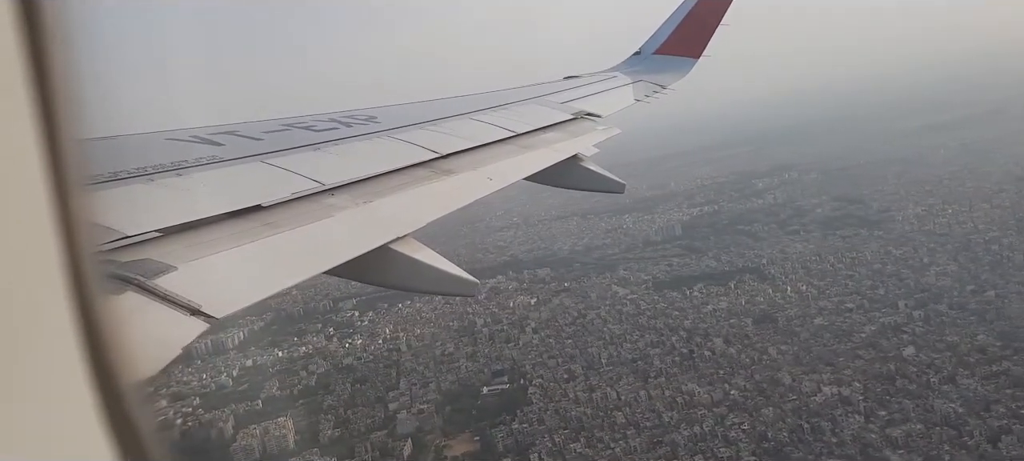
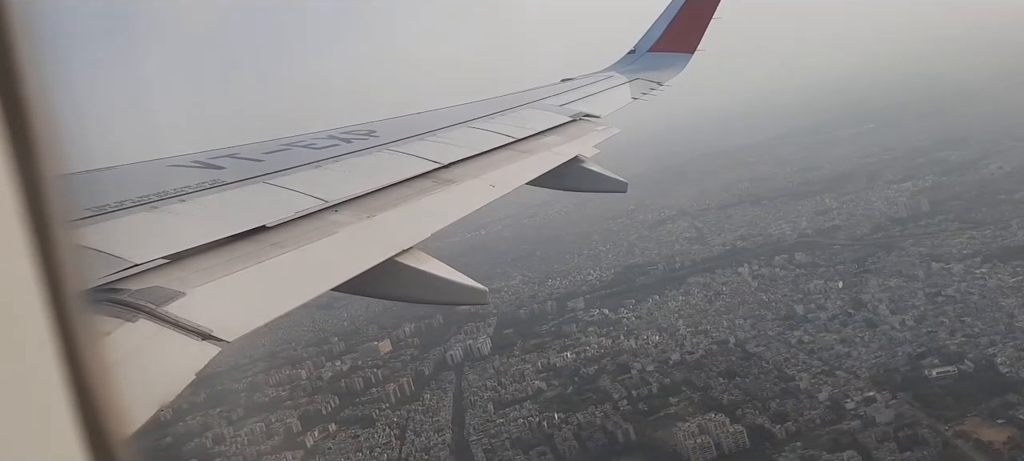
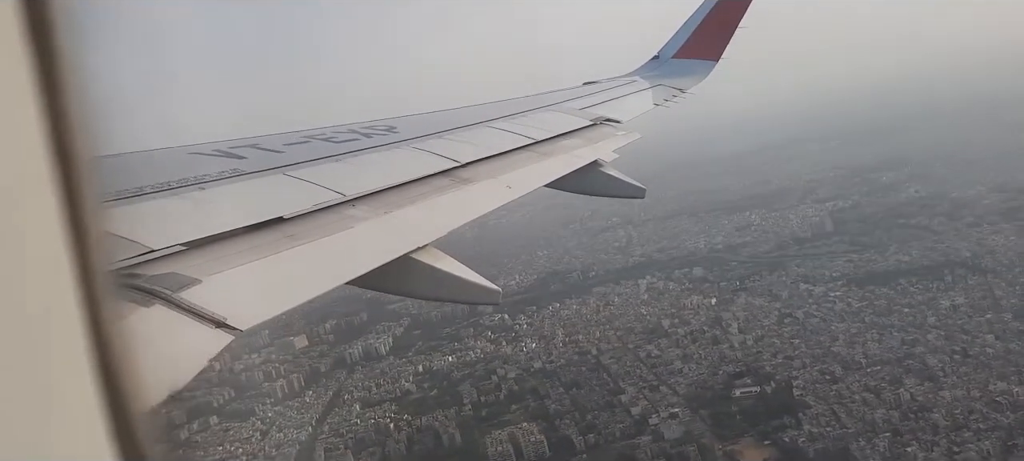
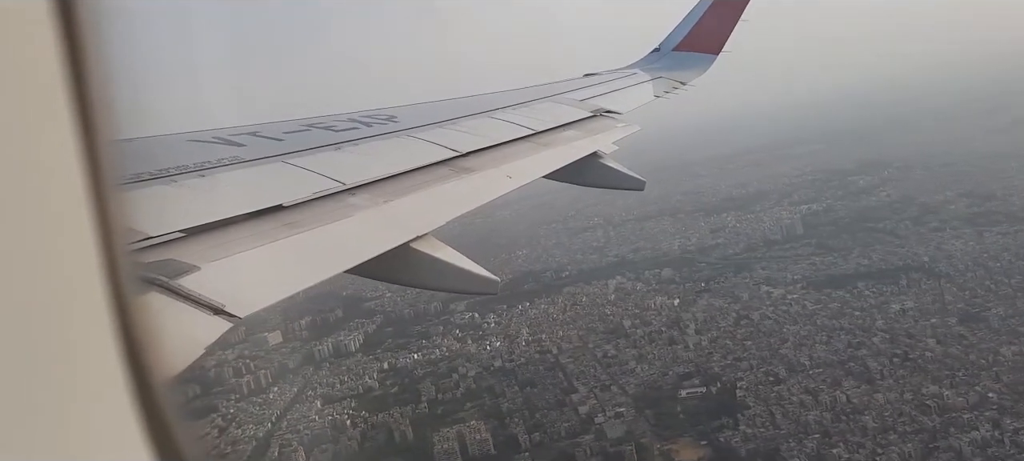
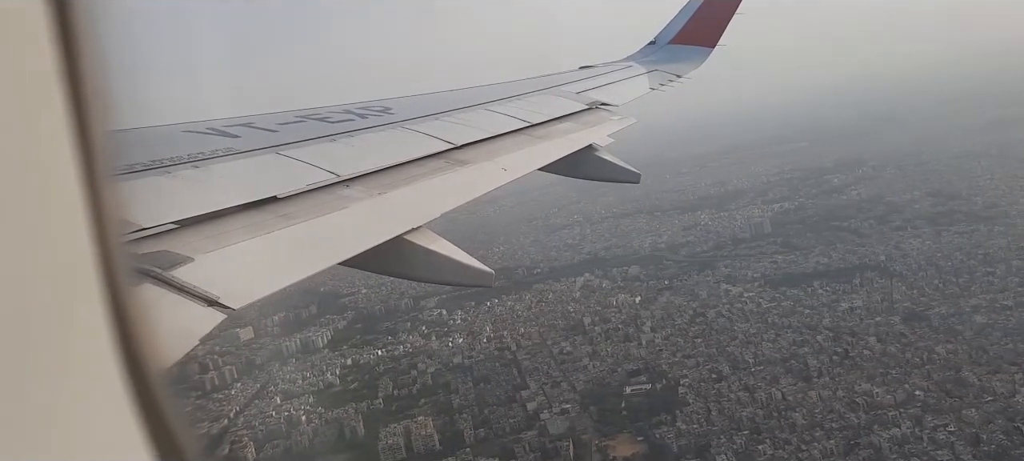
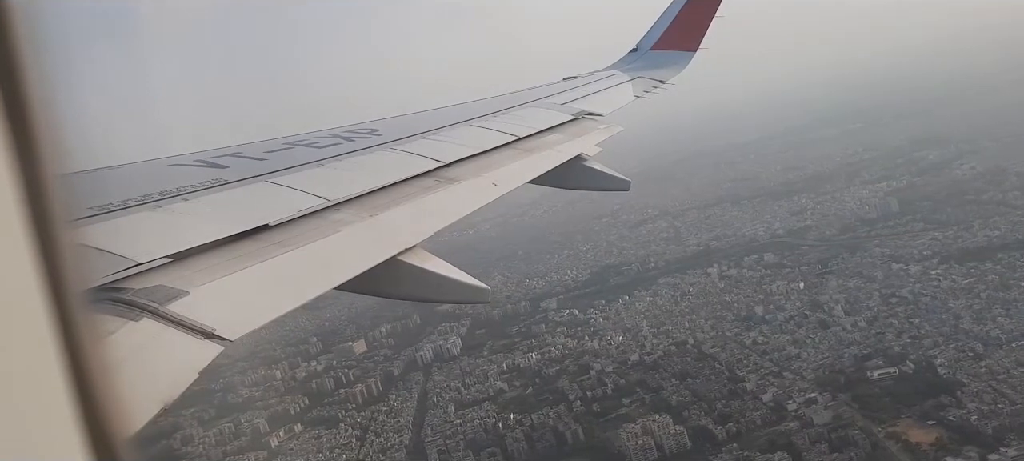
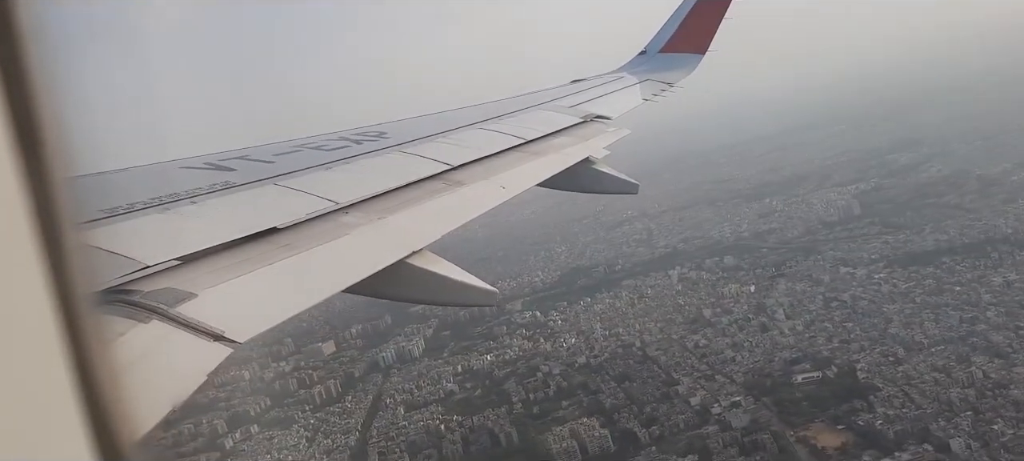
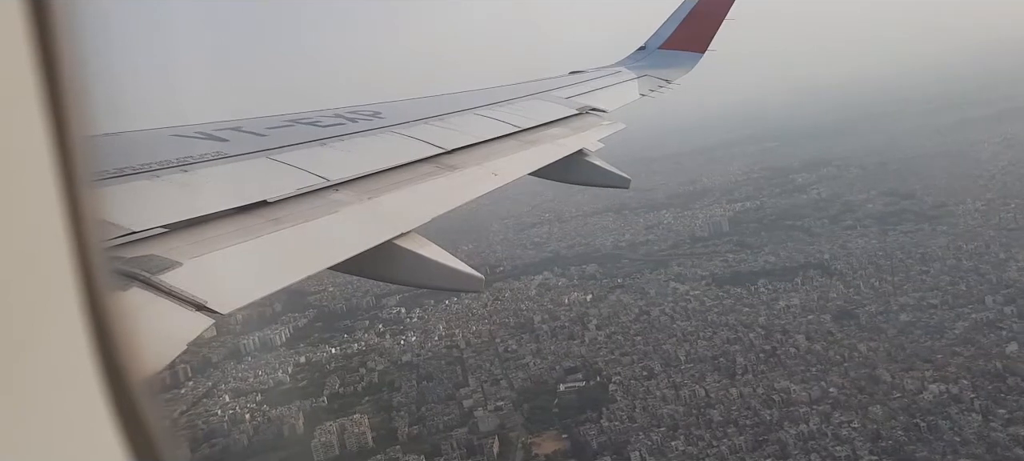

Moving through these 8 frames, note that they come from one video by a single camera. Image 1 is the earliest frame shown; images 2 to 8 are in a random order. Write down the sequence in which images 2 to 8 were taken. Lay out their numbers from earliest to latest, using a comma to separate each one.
8, 5, 4, 3, 7, 6, 2
